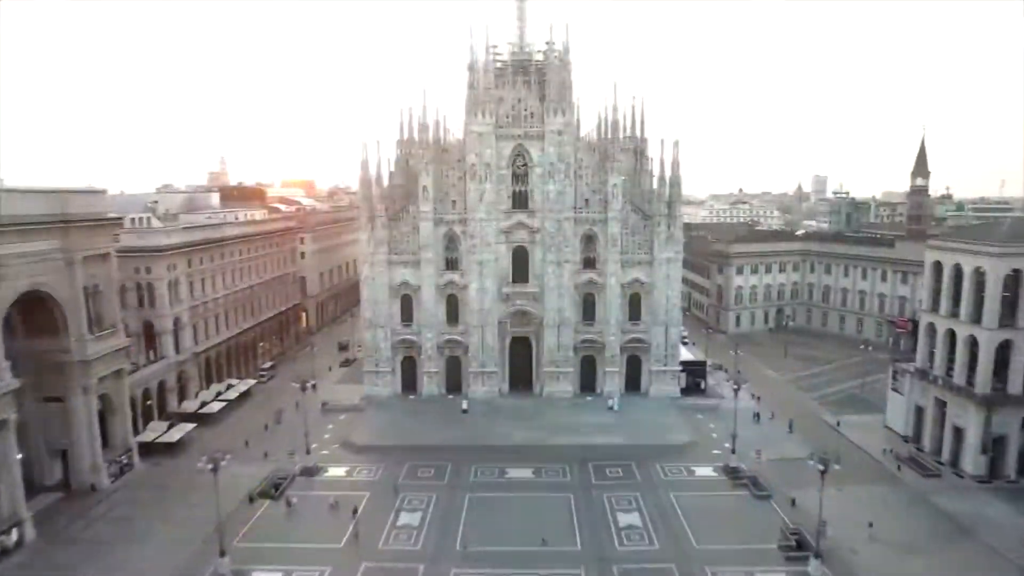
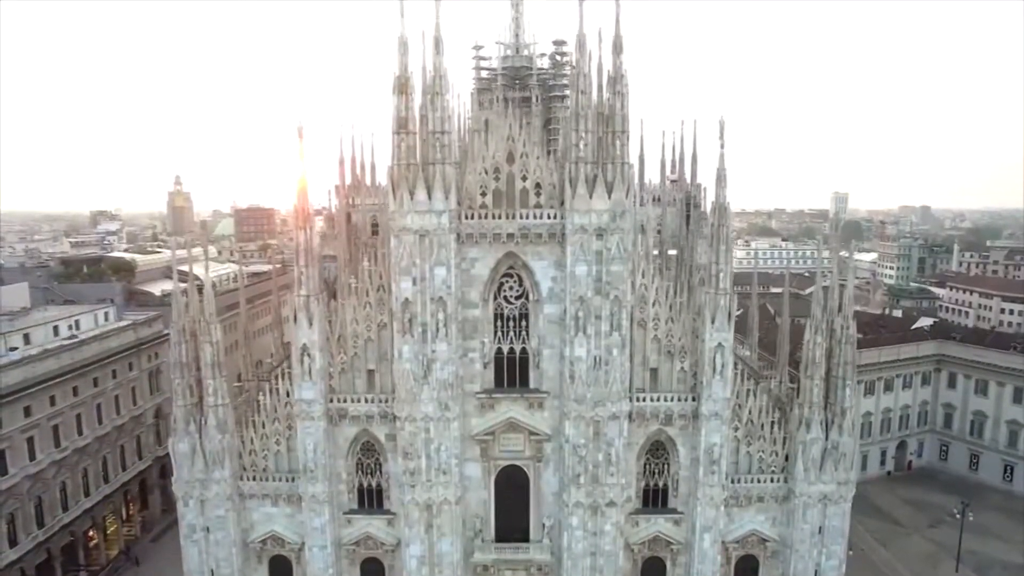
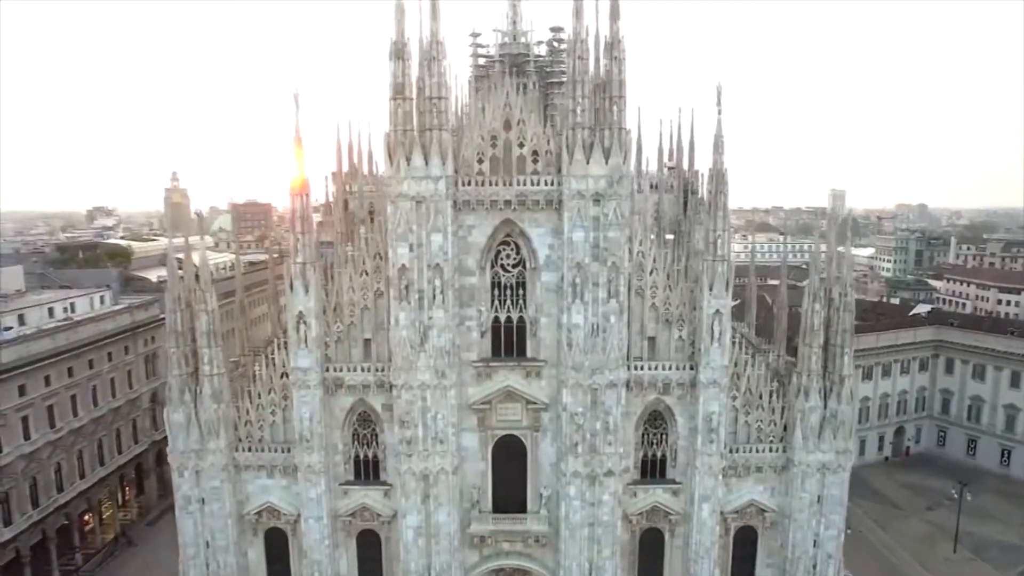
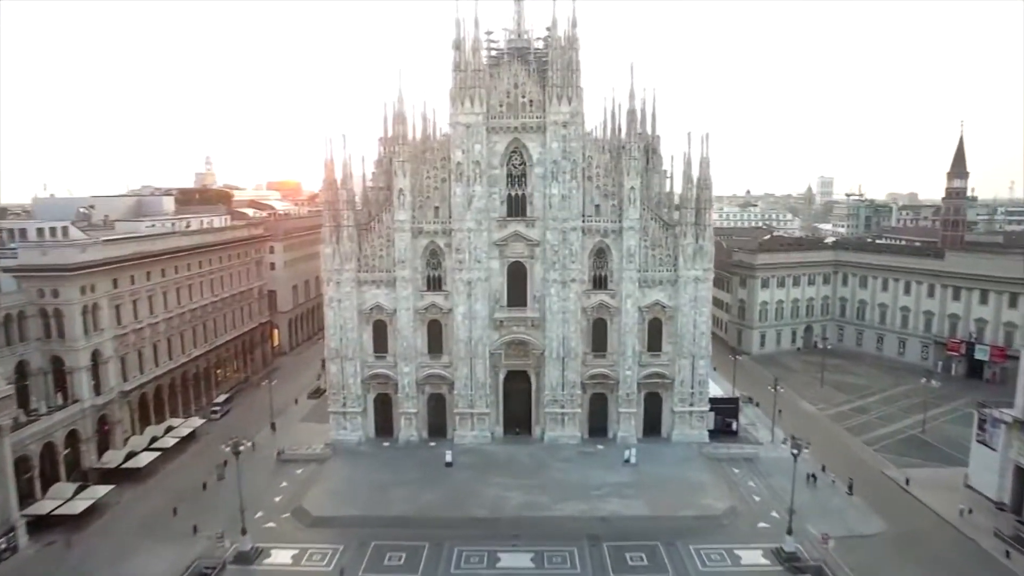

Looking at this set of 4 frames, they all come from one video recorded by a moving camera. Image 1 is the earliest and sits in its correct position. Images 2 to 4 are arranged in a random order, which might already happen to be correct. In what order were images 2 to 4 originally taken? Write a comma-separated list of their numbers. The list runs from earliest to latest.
4, 3, 2
